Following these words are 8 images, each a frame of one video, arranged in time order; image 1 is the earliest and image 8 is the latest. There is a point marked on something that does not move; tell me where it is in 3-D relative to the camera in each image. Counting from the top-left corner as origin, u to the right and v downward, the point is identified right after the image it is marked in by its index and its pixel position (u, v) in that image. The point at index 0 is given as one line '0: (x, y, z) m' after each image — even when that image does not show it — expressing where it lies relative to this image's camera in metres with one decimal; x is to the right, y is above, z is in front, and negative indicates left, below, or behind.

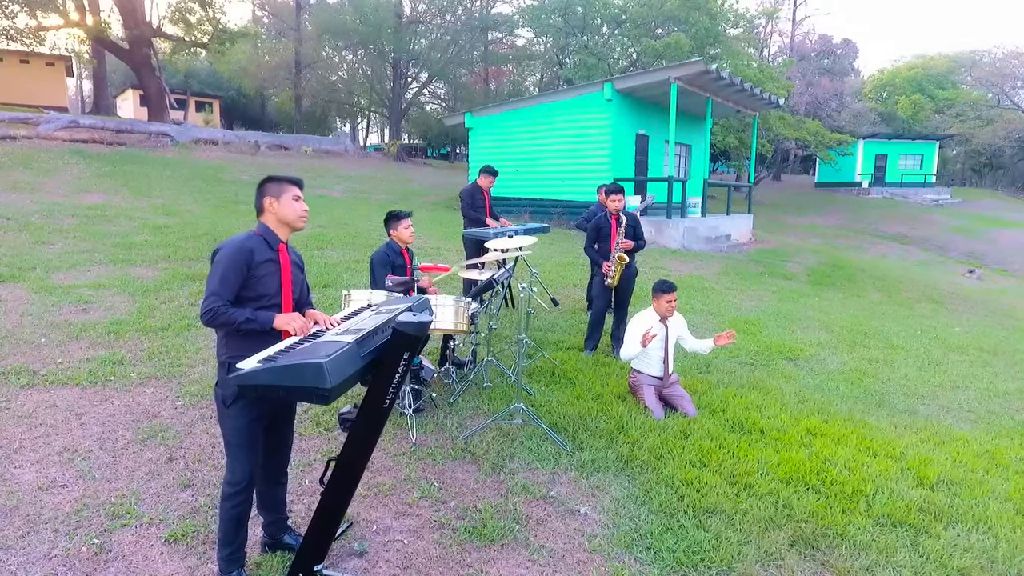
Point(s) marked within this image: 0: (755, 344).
0: (+2.7, -0.6, +7.1) m
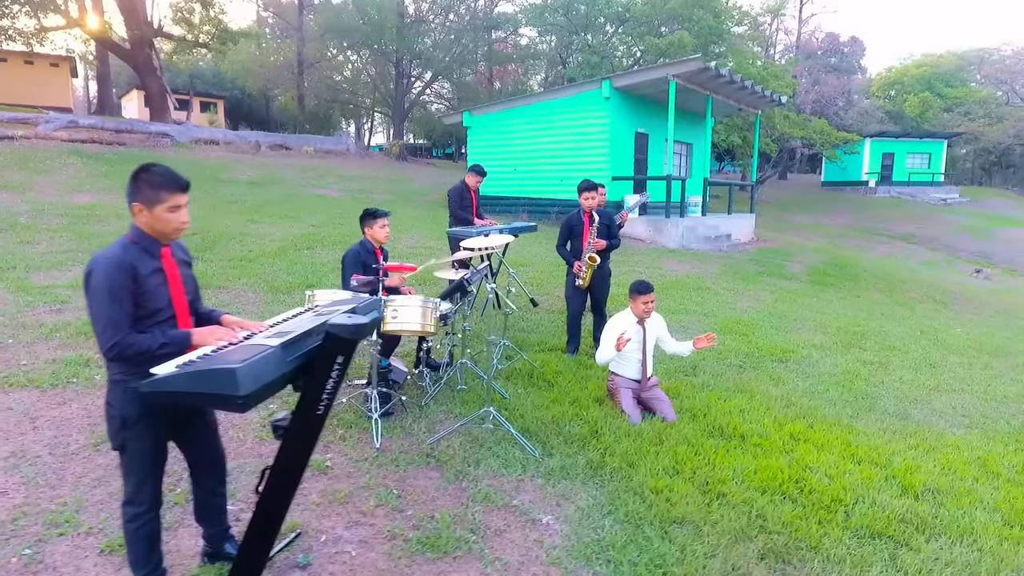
0: (+2.6, -0.6, +6.9) m
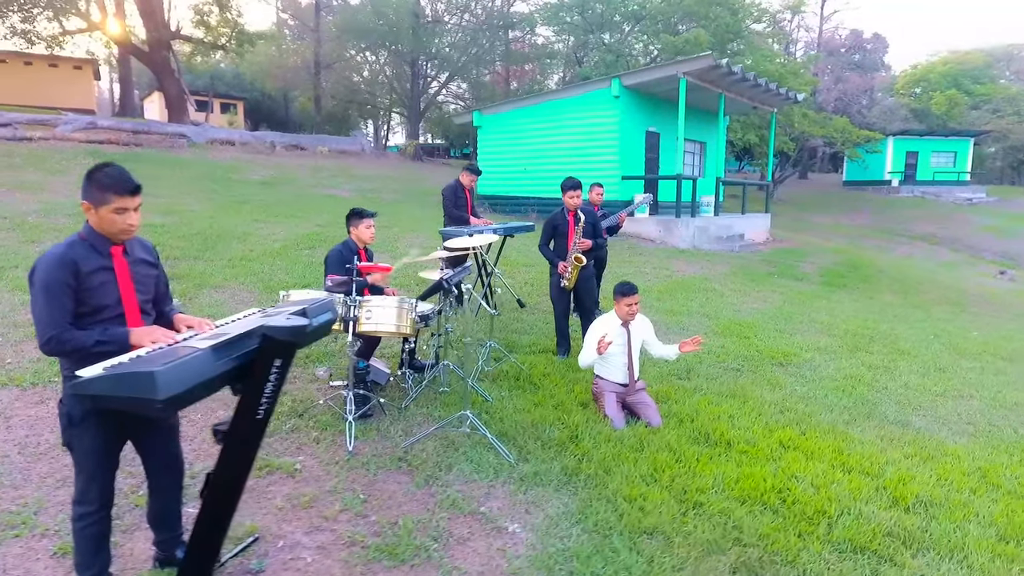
0: (+2.5, -0.7, +6.8) m
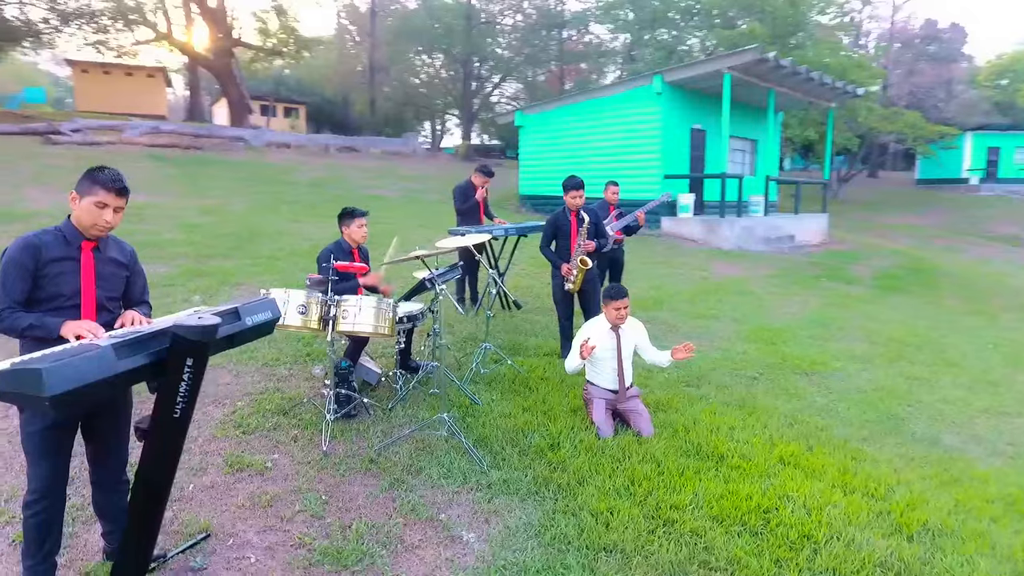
0: (+2.6, -0.7, +6.4) m
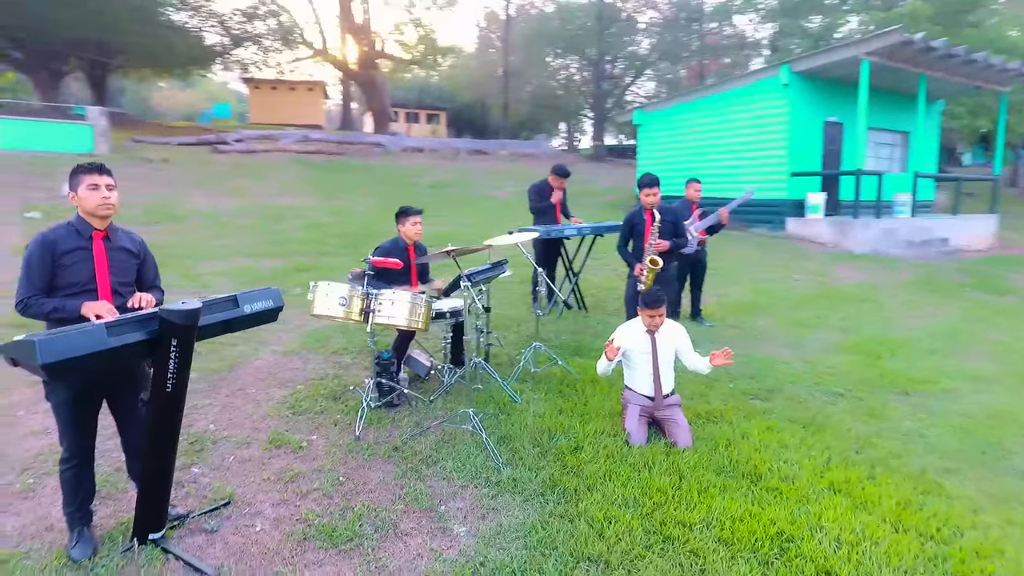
0: (+3.2, -0.8, +5.7) m
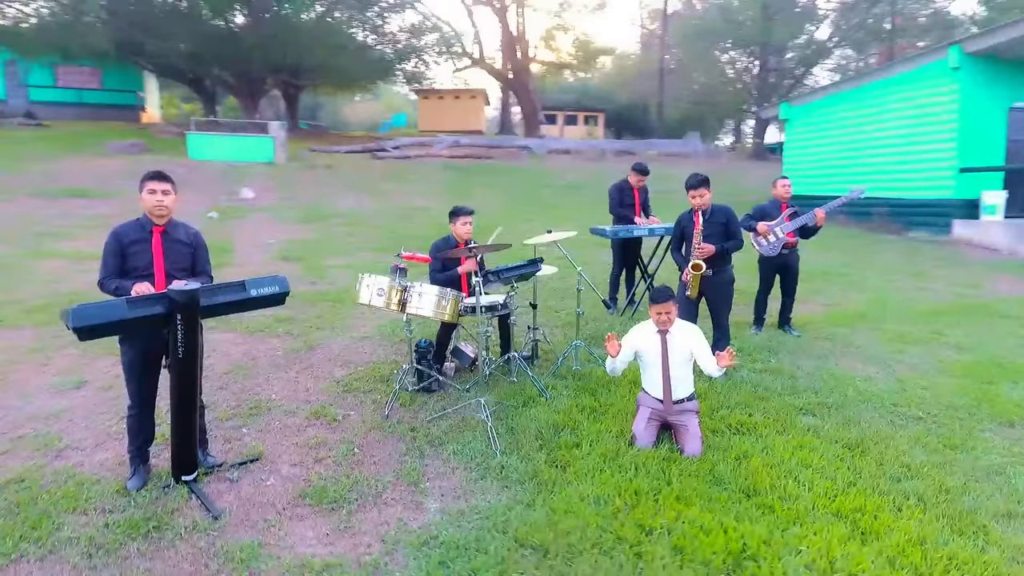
0: (+3.6, -0.9, +5.0) m
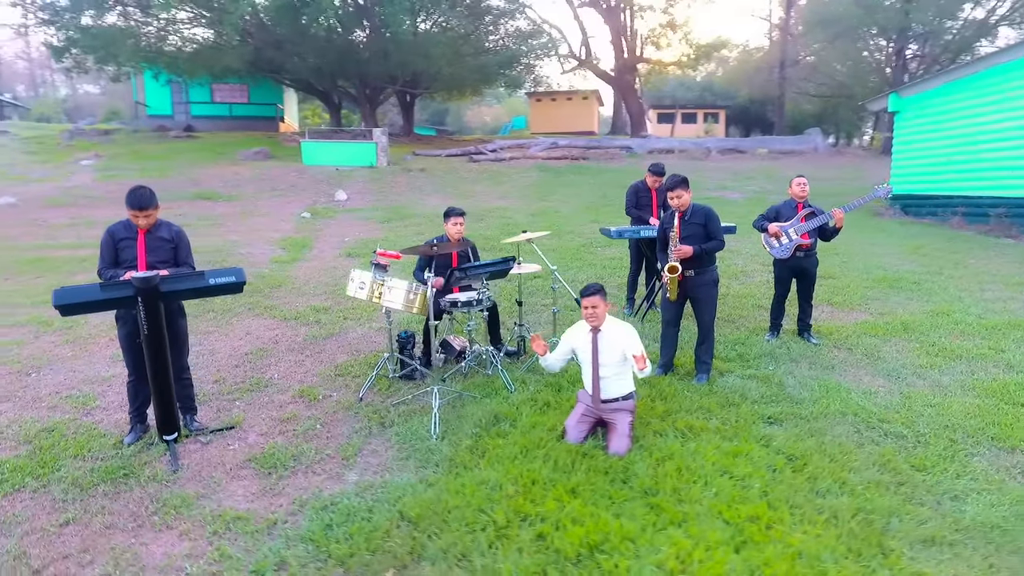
0: (+3.3, -0.9, +4.5) m
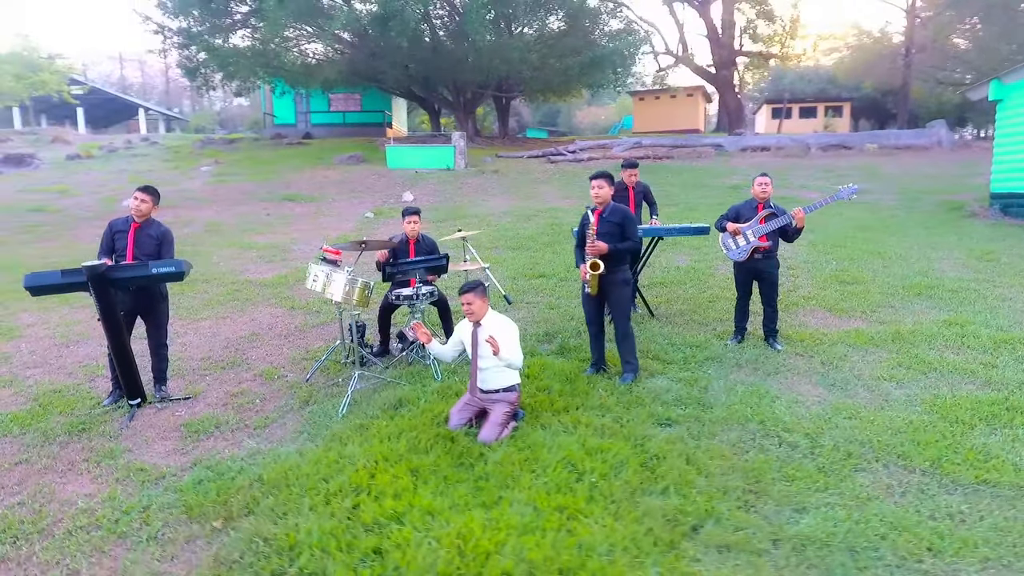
0: (+2.5, -1.0, +4.2) m
